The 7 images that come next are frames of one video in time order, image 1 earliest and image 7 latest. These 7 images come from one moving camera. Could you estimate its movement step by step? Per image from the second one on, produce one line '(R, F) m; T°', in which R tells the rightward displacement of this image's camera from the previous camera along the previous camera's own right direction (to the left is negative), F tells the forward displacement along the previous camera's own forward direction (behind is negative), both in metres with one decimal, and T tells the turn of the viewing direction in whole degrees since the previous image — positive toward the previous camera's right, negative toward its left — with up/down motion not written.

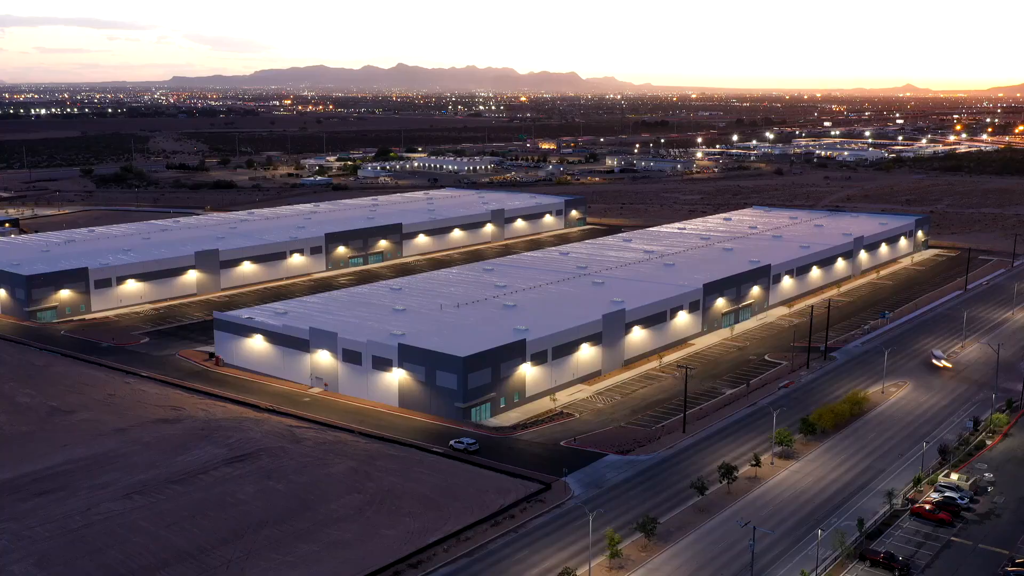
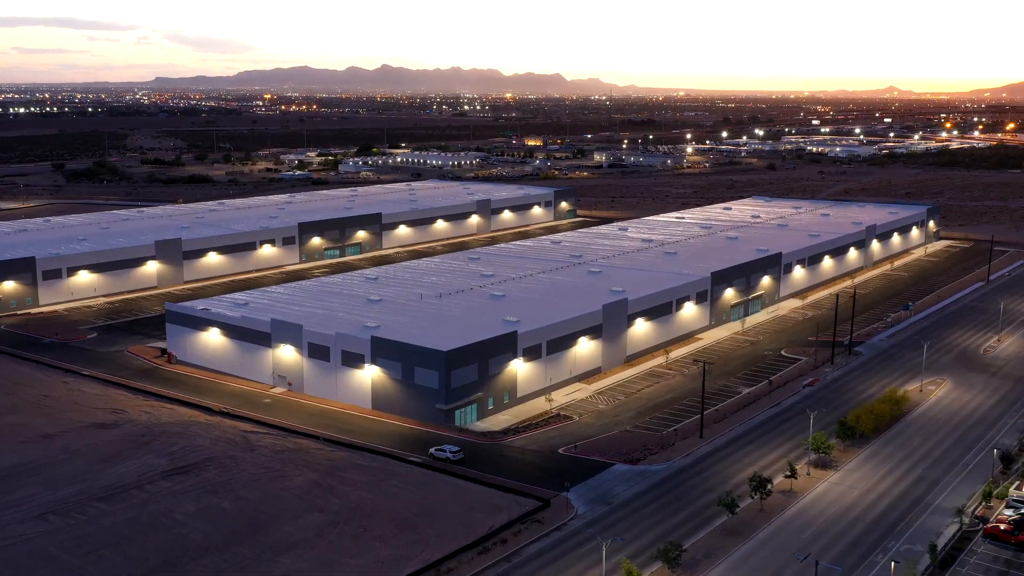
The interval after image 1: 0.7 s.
(-0.2, +6.9) m; +1°
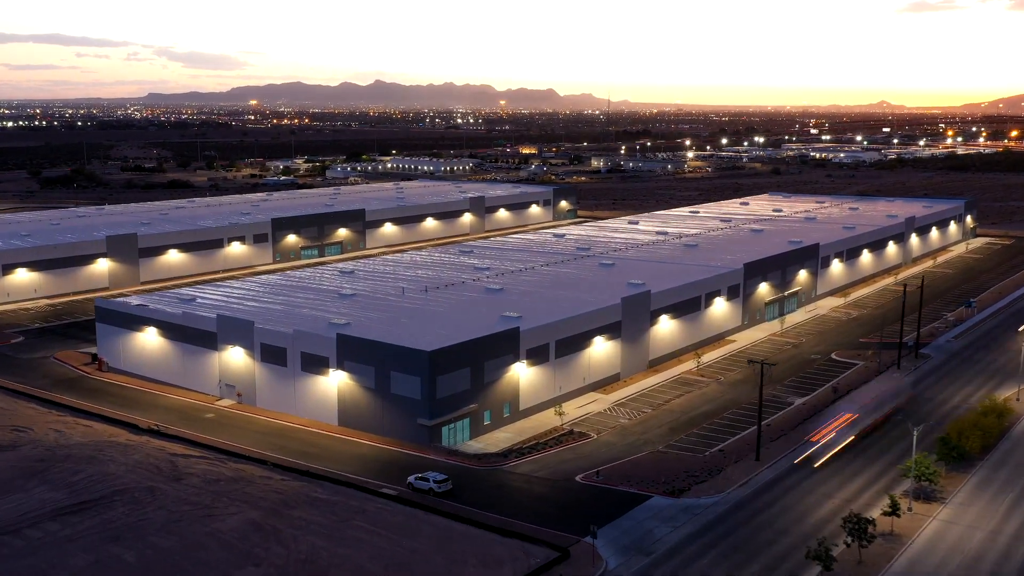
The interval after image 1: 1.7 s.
(-0.2, +9.6) m; 0°
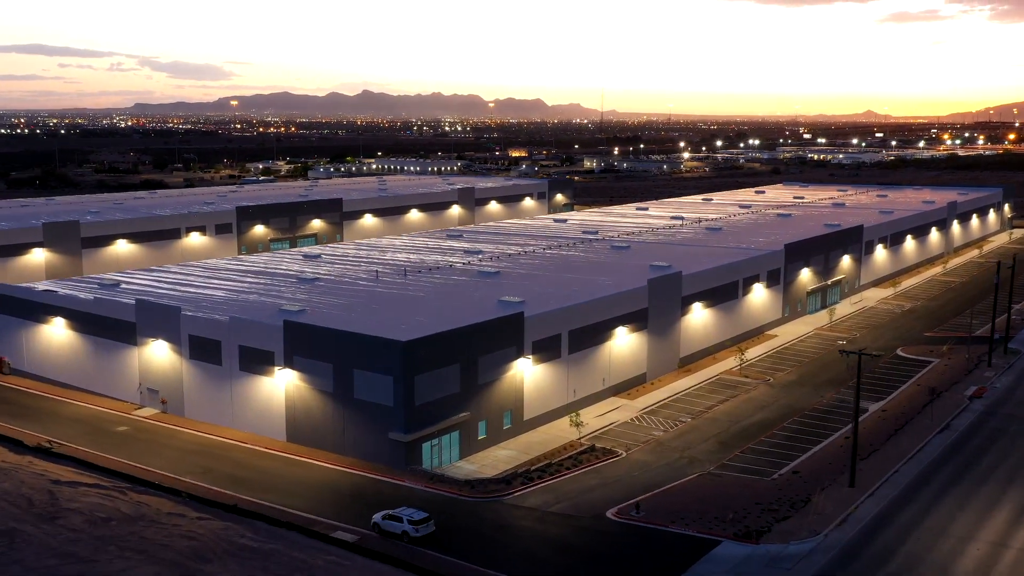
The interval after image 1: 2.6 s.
(-0.4, +9.1) m; +1°
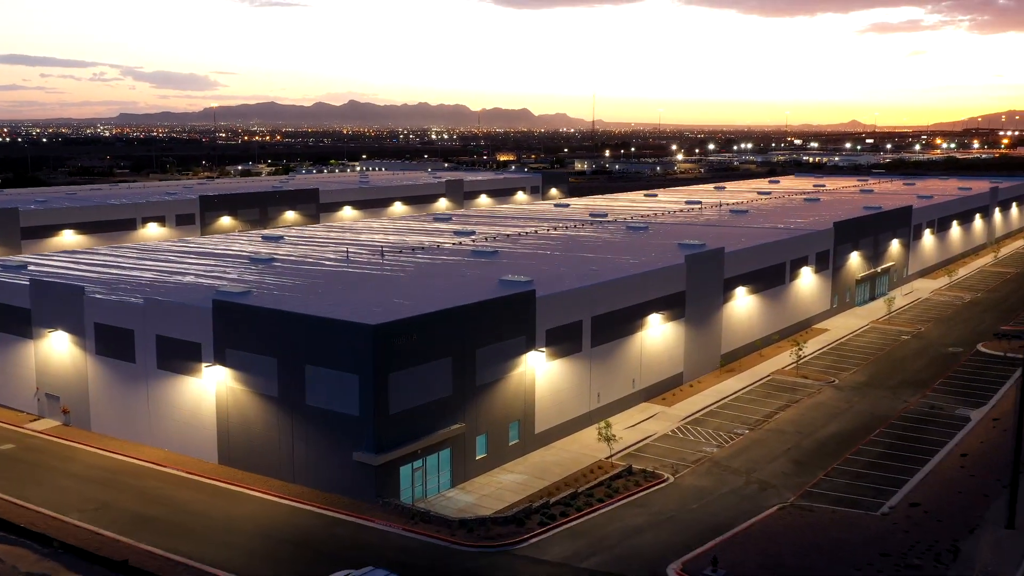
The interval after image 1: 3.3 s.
(-0.4, +7.4) m; +1°
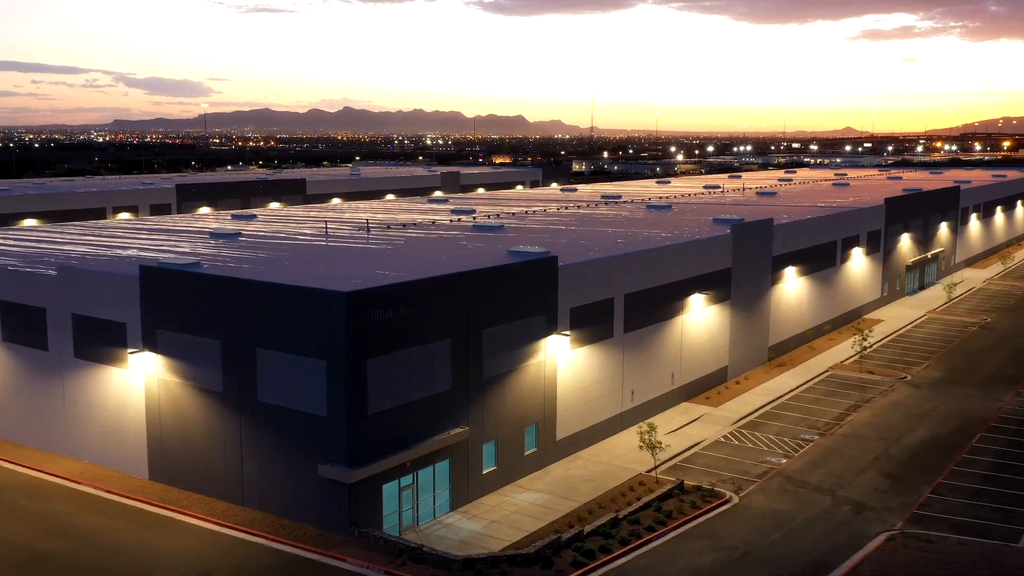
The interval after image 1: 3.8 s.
(-0.3, +5.0) m; 0°
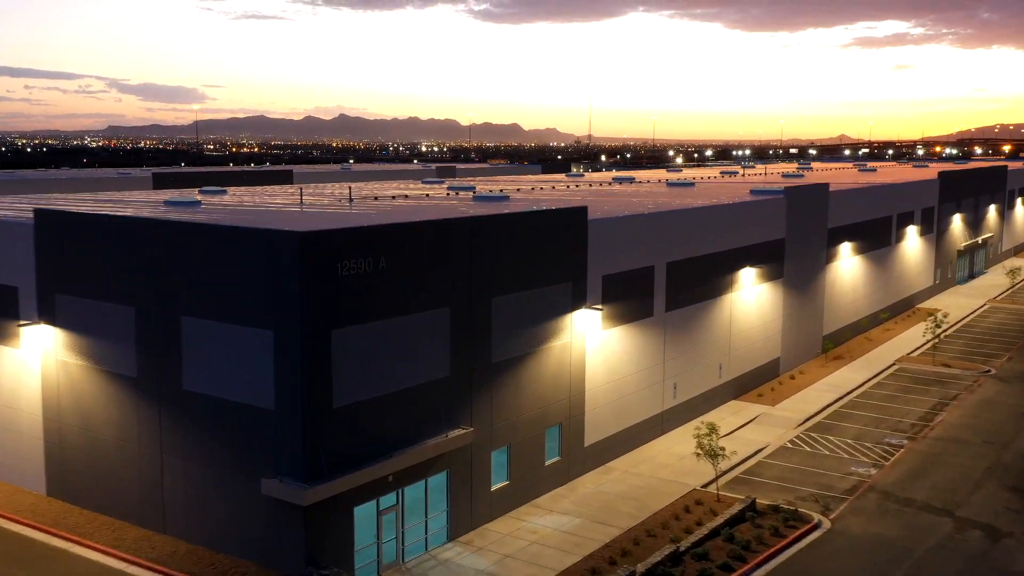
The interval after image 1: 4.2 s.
(-0.3, +4.1) m; 0°
